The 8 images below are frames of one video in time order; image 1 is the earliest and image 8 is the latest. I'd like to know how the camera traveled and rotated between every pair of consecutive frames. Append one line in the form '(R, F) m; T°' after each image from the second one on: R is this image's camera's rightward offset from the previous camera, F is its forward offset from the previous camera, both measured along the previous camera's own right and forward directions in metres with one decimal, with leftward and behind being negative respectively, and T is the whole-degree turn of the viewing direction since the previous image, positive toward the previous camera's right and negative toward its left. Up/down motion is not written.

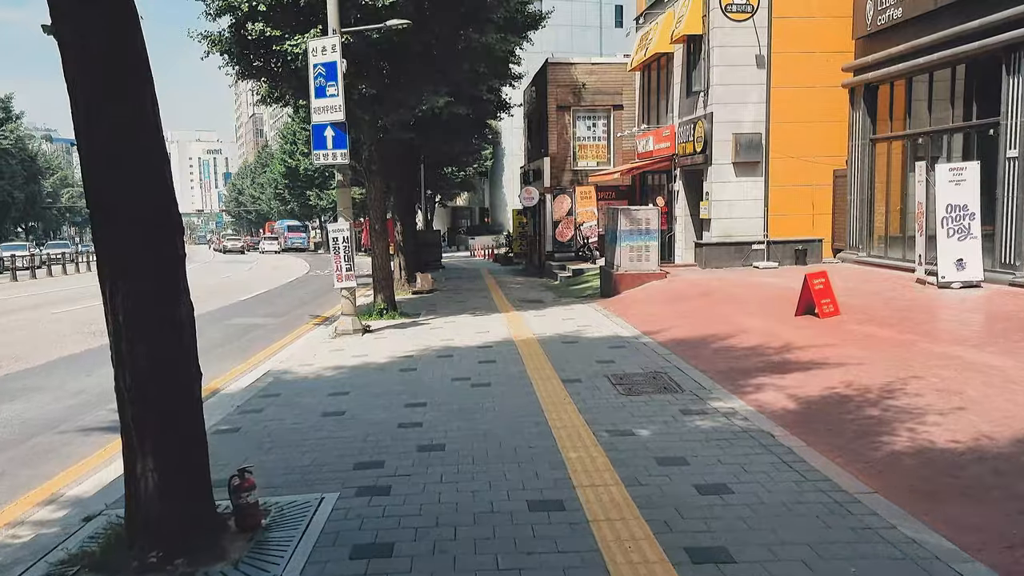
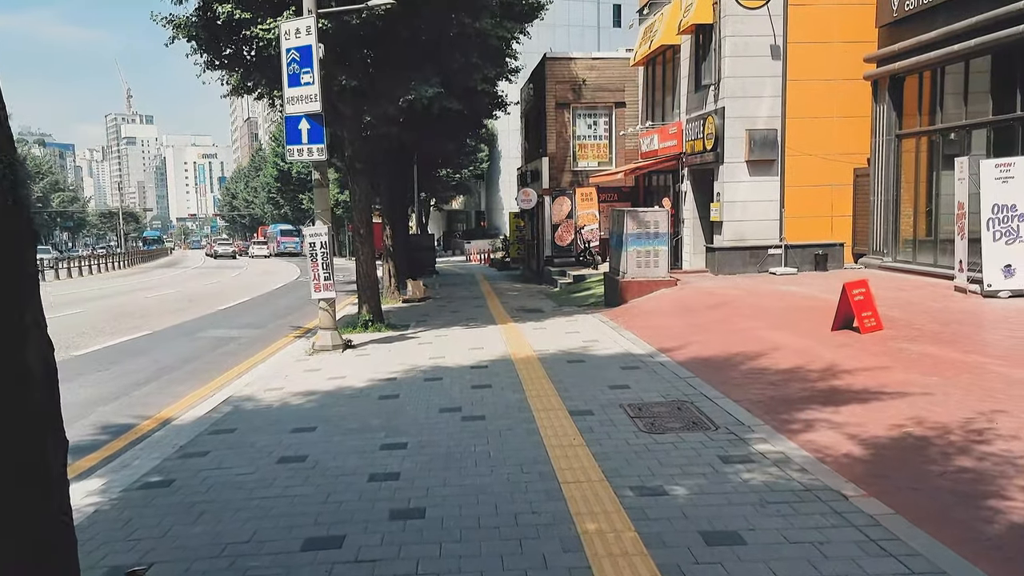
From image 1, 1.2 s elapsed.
(0.0, +1.3) m; 0°
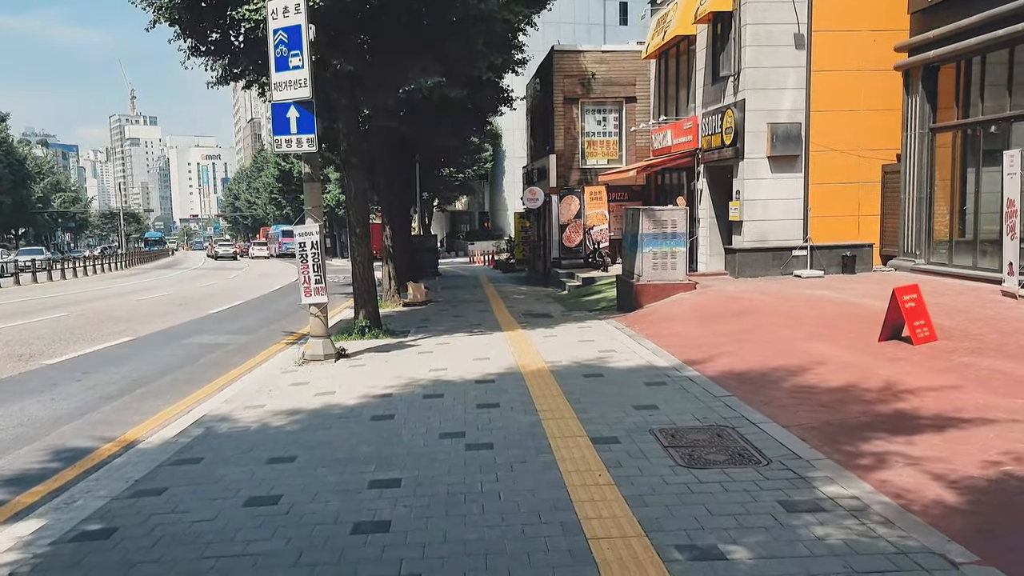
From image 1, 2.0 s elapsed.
(-0.1, +1.0) m; 0°
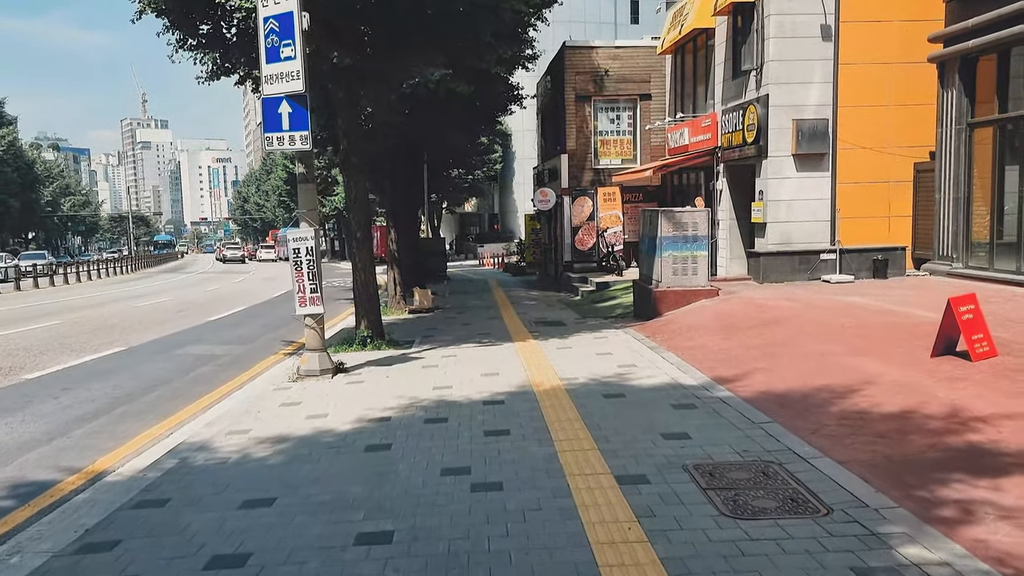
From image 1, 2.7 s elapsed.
(0.0, +0.8) m; -1°
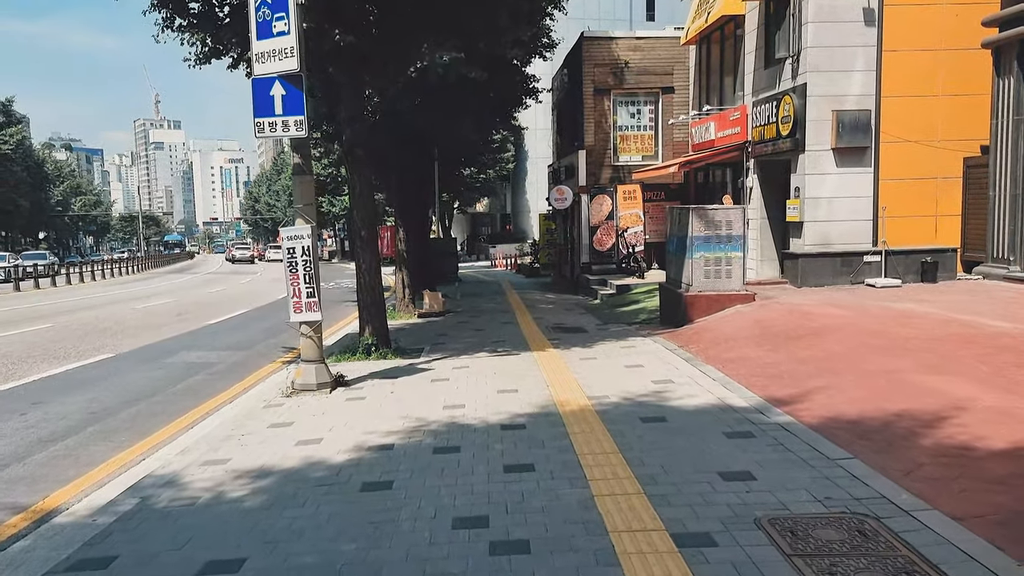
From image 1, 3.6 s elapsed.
(-0.1, +1.0) m; -1°
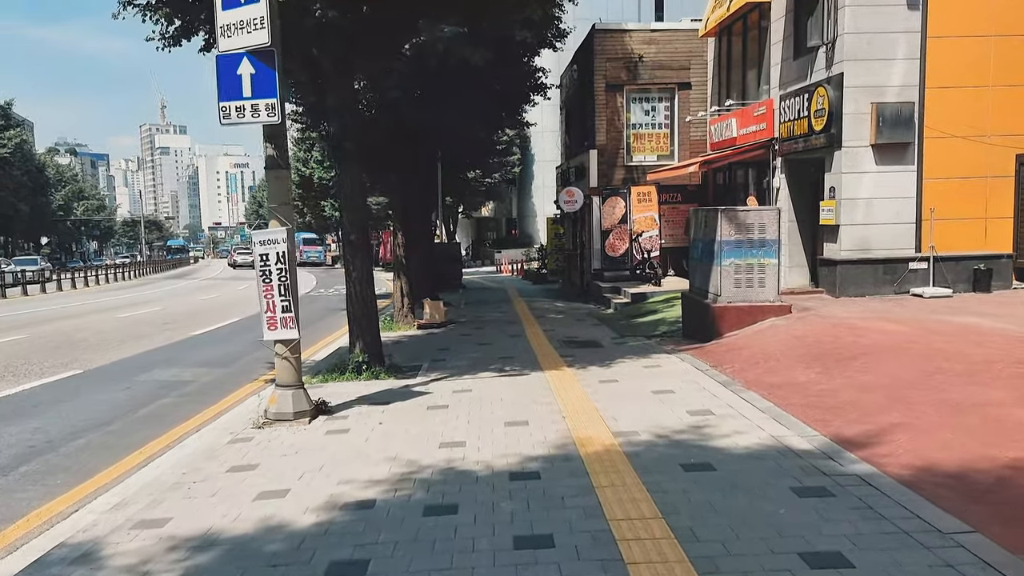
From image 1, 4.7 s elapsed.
(0.0, +1.2) m; 0°
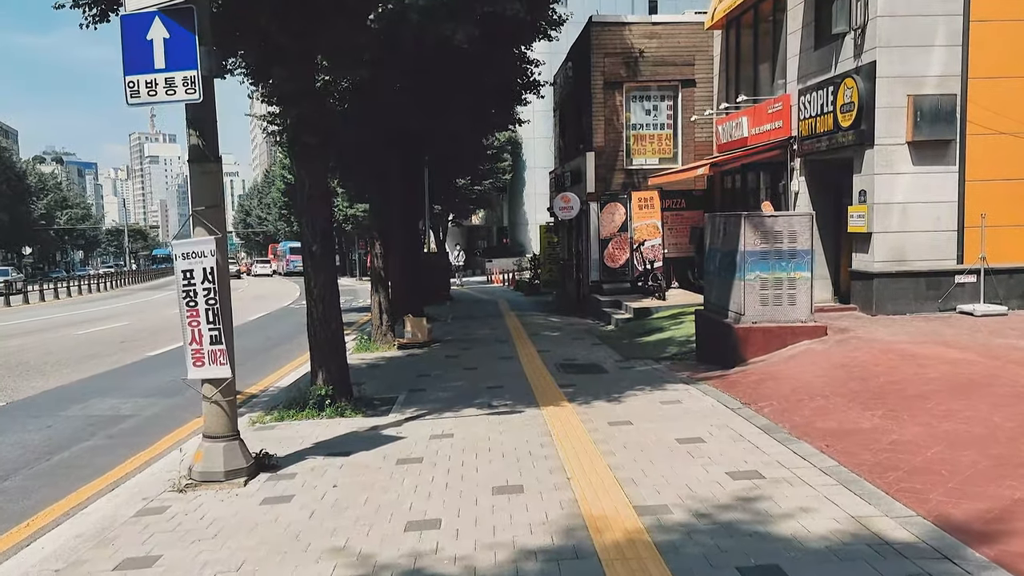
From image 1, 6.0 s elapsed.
(0.0, +1.5) m; +1°
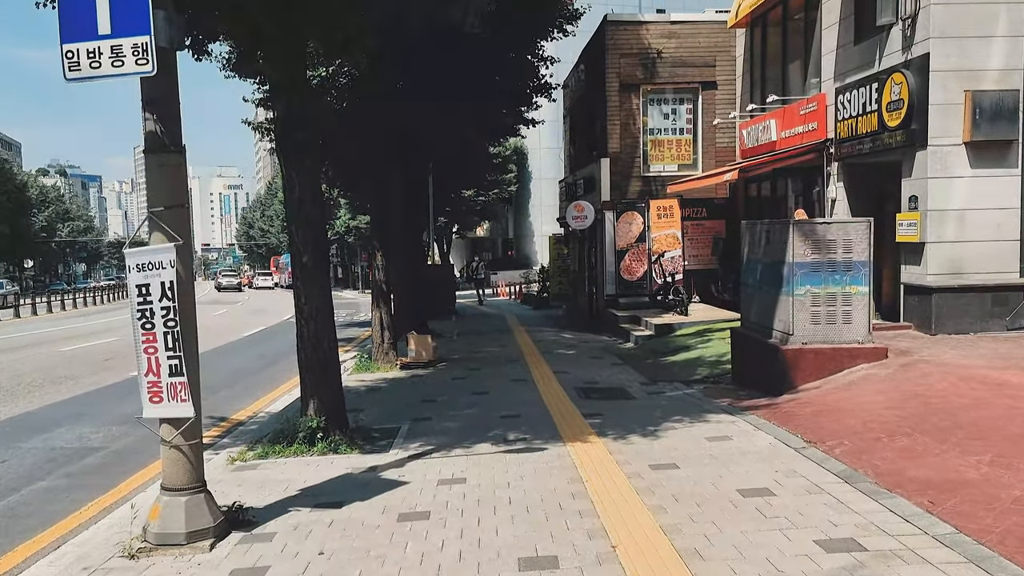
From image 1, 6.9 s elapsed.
(-0.1, +1.1) m; 0°
